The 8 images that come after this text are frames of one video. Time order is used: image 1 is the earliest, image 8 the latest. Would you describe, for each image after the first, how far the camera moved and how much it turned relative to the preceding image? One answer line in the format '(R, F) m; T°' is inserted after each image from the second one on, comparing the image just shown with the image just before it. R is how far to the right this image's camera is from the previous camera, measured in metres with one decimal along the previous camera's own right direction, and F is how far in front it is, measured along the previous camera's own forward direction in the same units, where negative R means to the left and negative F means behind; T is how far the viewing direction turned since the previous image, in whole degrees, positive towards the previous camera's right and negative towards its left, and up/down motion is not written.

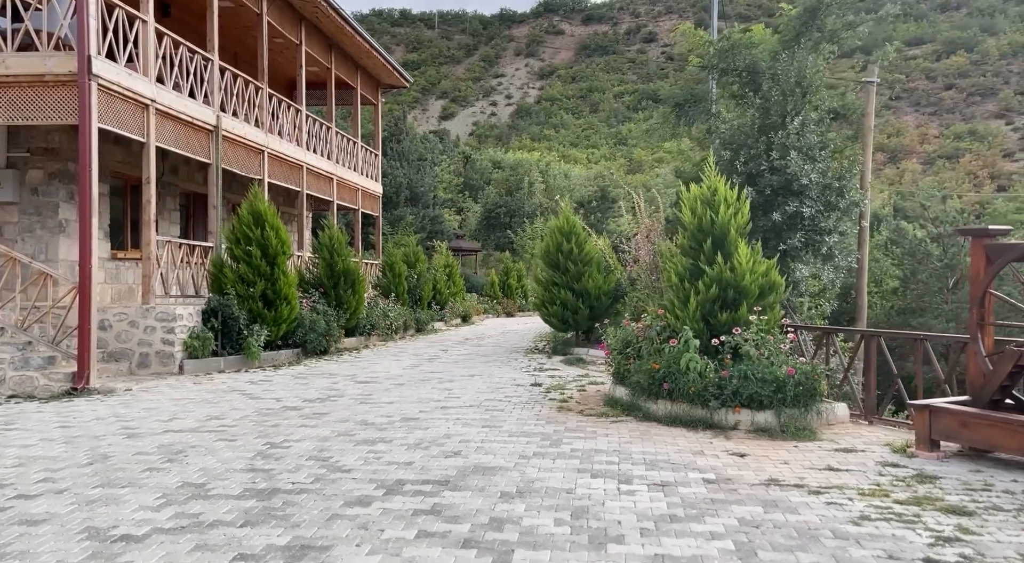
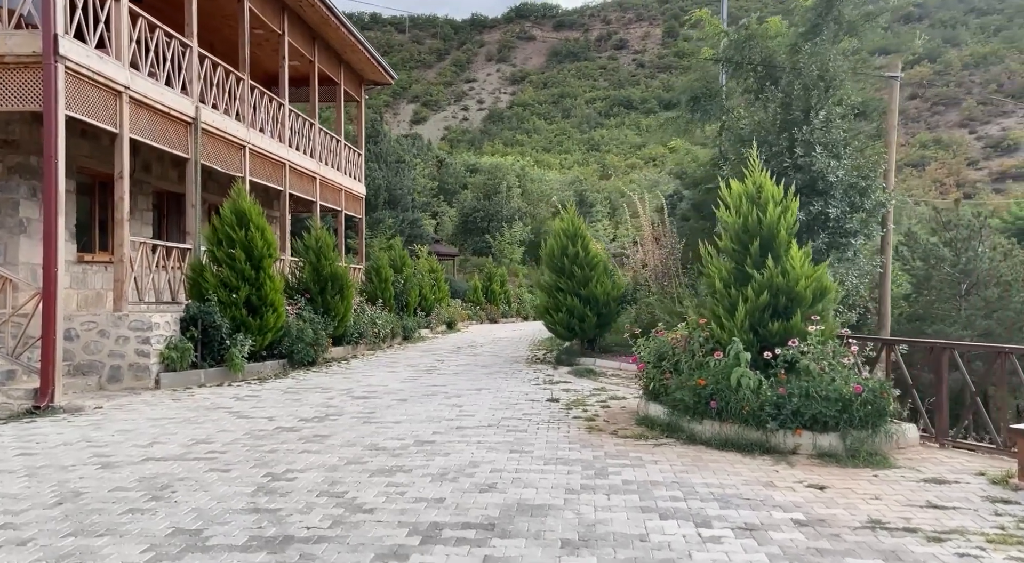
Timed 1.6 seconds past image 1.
(-0.5, +0.8) m; +2°
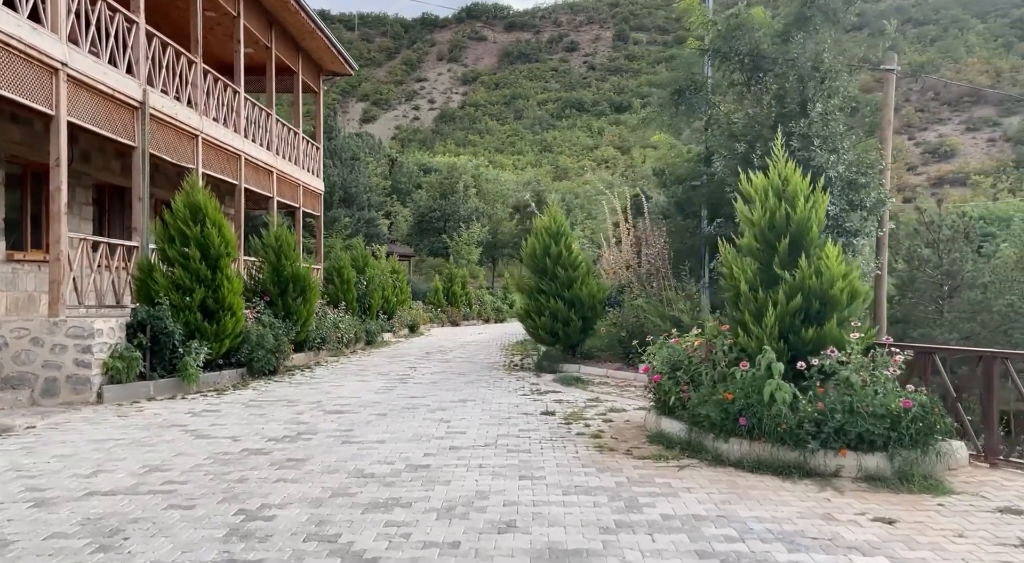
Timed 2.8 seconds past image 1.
(-0.4, +0.8) m; +4°
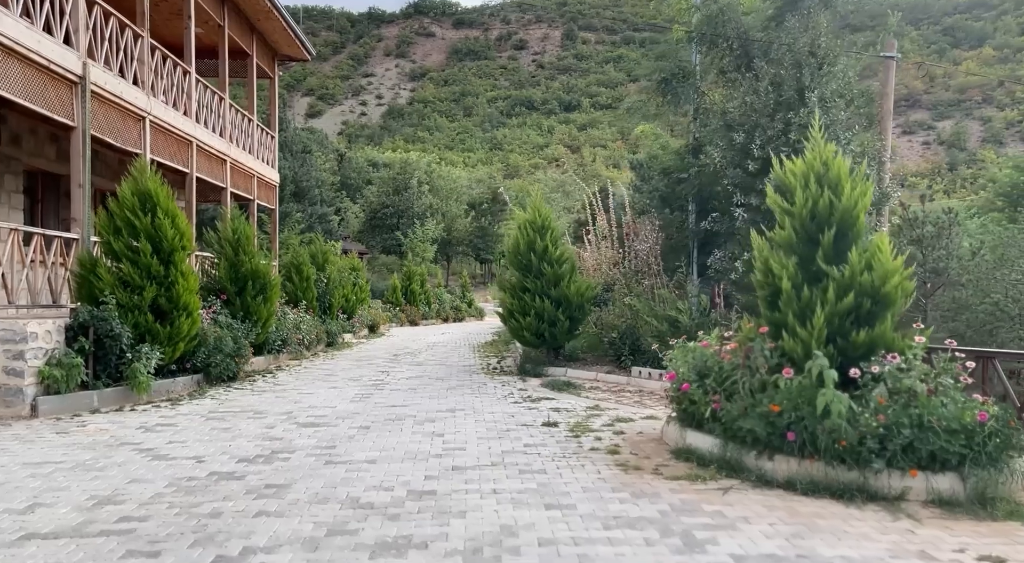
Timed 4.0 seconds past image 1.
(-0.5, +0.8) m; +4°
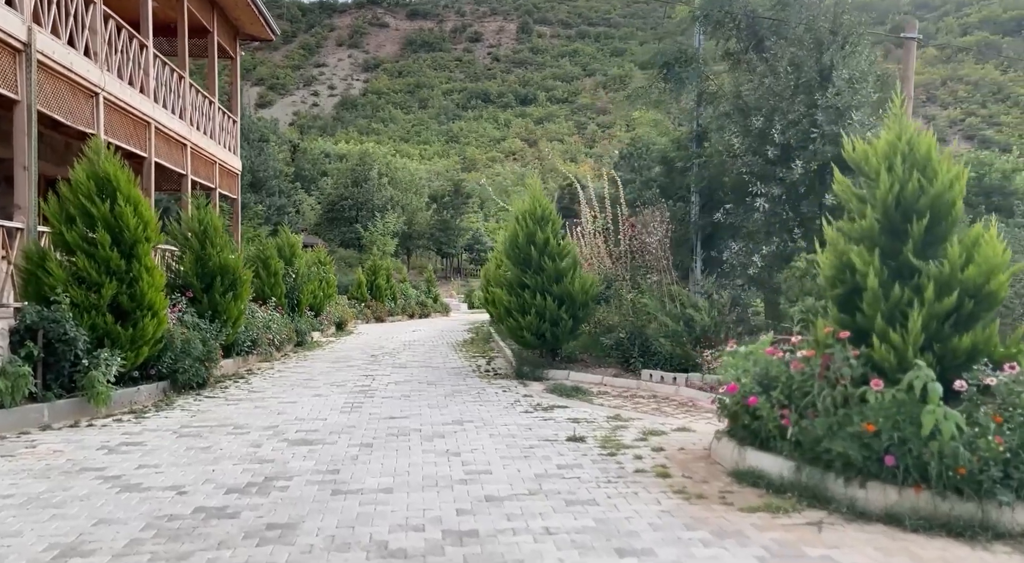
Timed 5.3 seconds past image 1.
(-0.6, +0.8) m; +3°
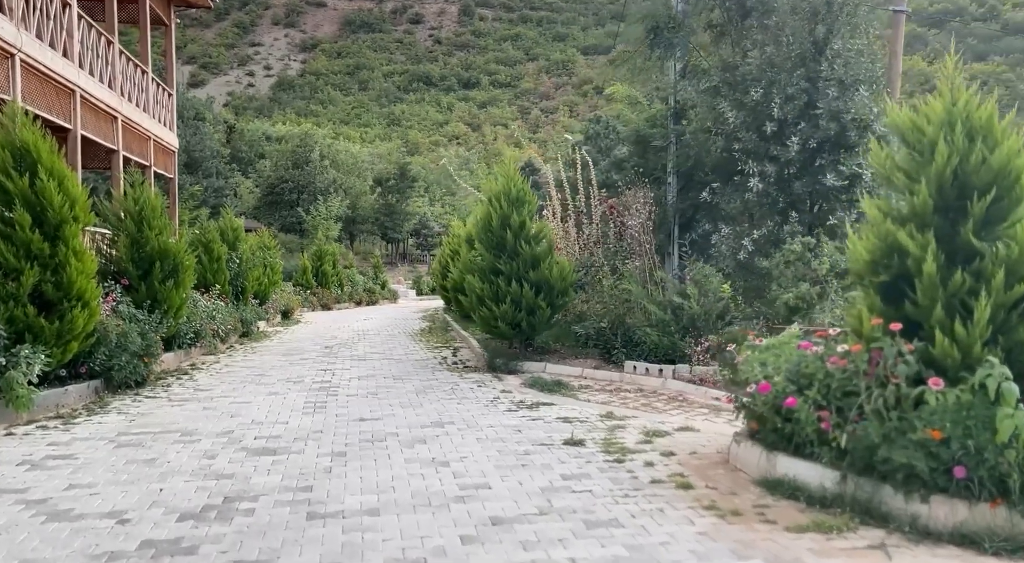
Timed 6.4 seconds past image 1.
(-0.4, +0.7) m; +4°
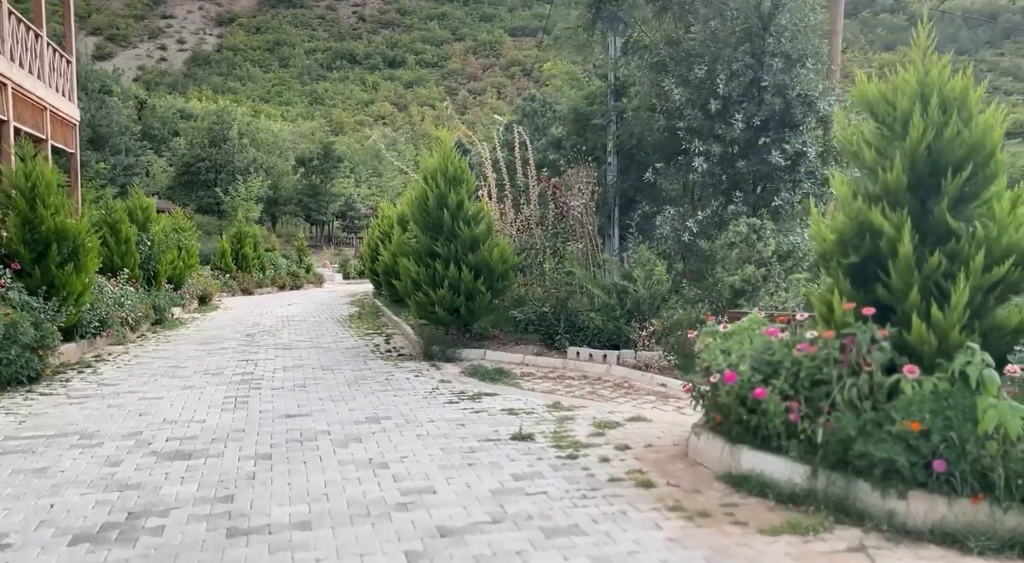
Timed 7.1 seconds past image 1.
(-0.1, +0.4) m; +5°
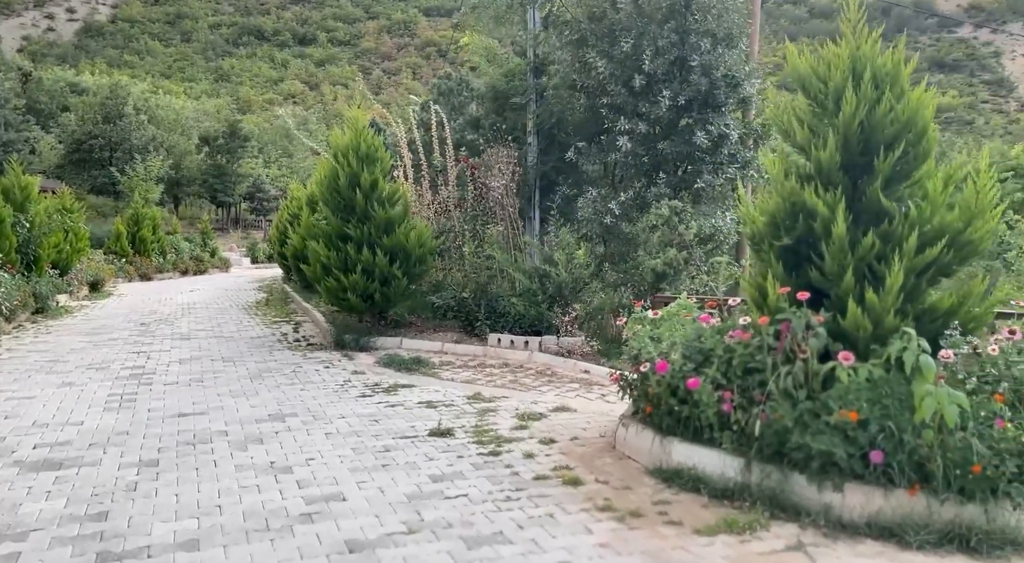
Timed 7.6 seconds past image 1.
(0.0, +0.4) m; +6°
